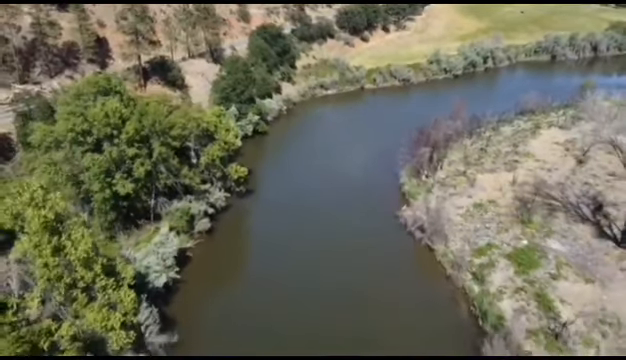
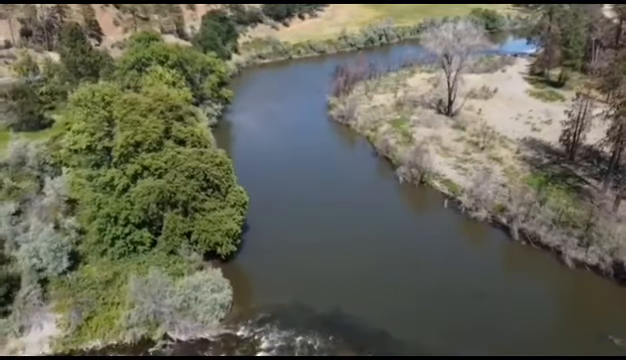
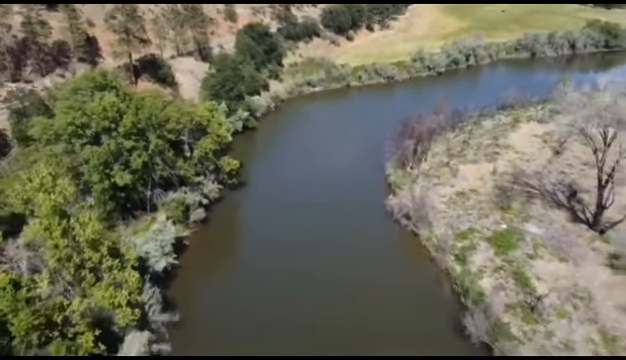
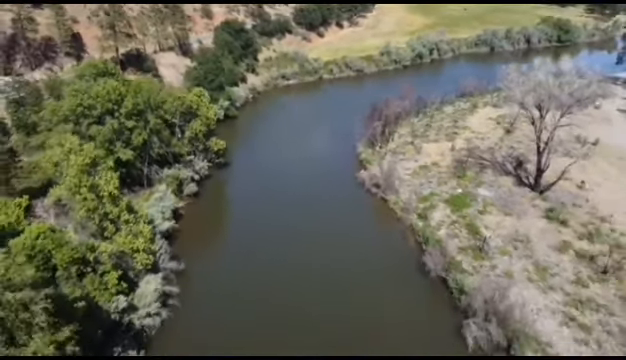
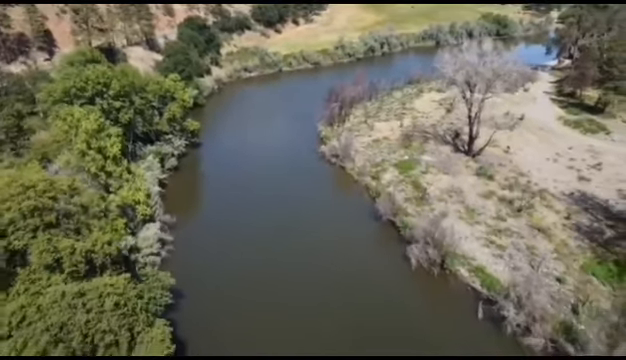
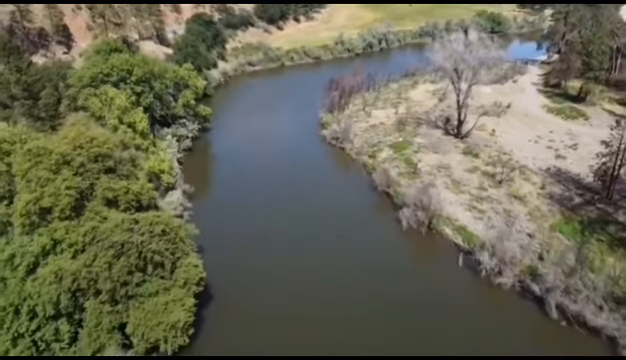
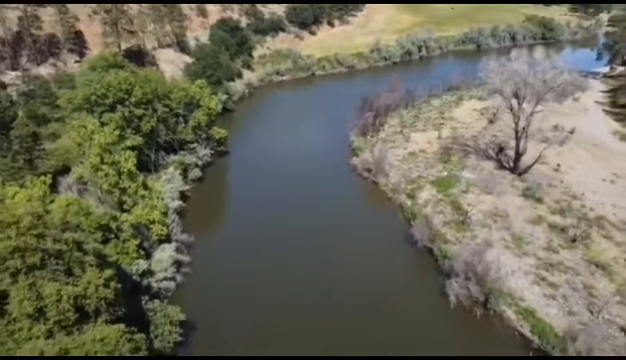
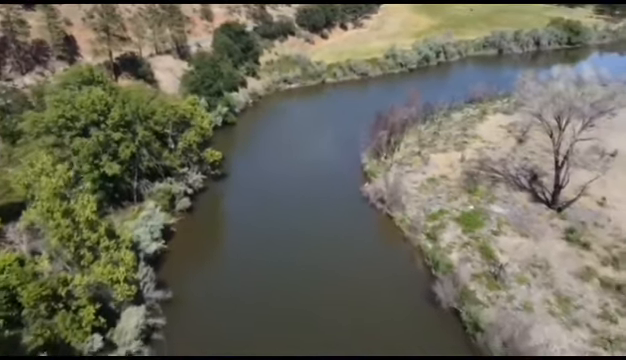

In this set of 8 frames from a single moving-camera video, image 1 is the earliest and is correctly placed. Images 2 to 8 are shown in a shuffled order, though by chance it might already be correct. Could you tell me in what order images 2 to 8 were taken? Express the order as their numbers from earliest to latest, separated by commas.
3, 8, 4, 7, 5, 6, 2
